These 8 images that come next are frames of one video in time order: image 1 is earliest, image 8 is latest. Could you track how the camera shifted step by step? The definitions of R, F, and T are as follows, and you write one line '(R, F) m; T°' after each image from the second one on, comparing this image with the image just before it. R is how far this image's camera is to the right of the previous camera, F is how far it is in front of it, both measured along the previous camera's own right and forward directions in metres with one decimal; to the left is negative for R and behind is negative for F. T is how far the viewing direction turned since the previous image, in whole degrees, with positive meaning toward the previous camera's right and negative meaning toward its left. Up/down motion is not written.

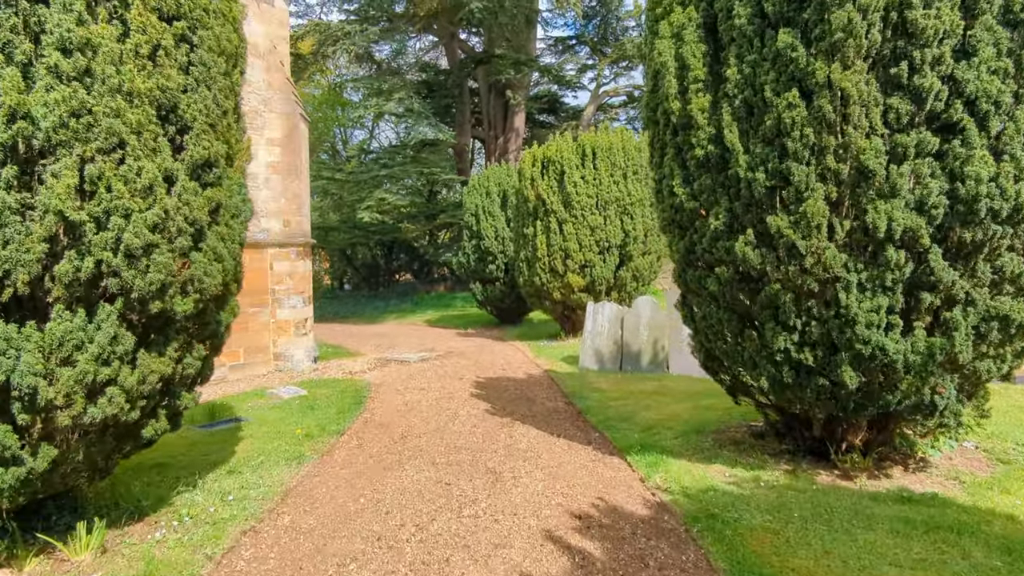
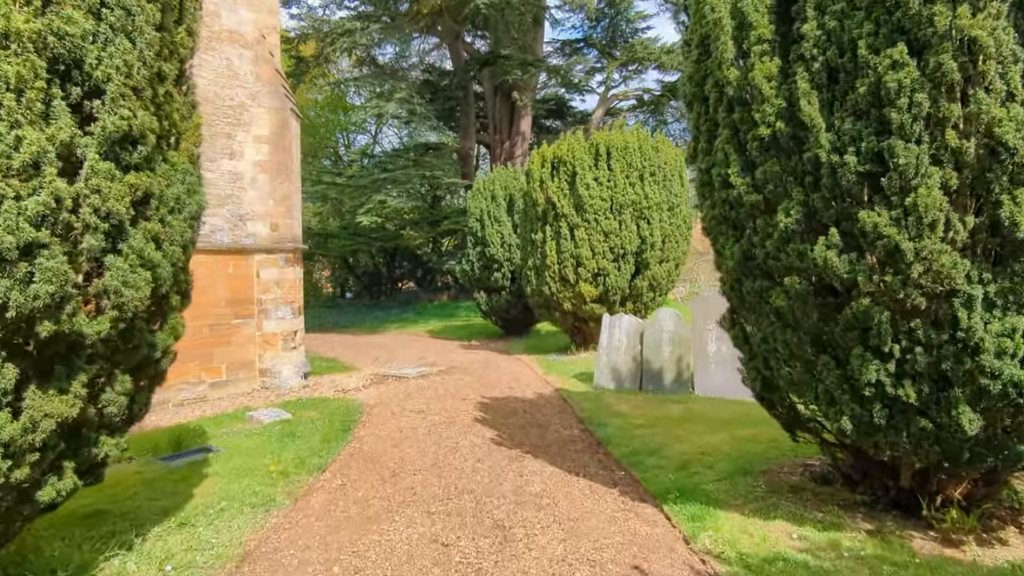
(0.0, +0.8) m; 0°
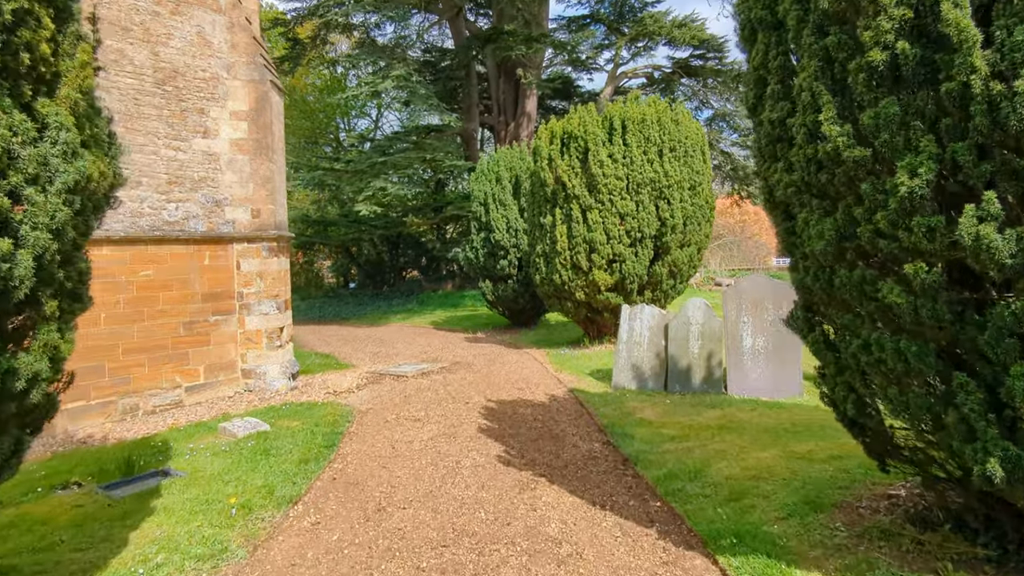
(0.0, +0.9) m; -1°
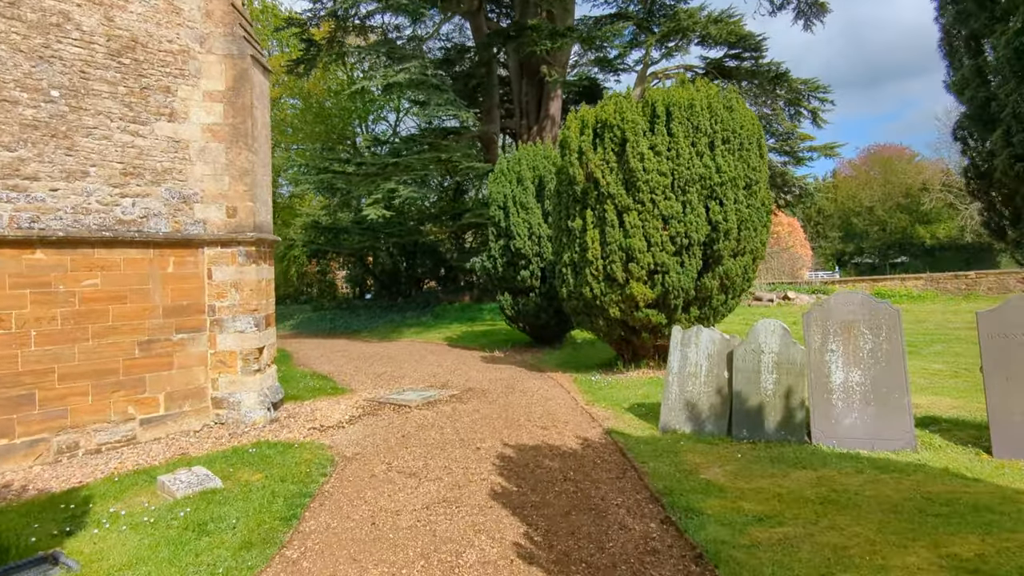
(0.0, +1.4) m; -2°
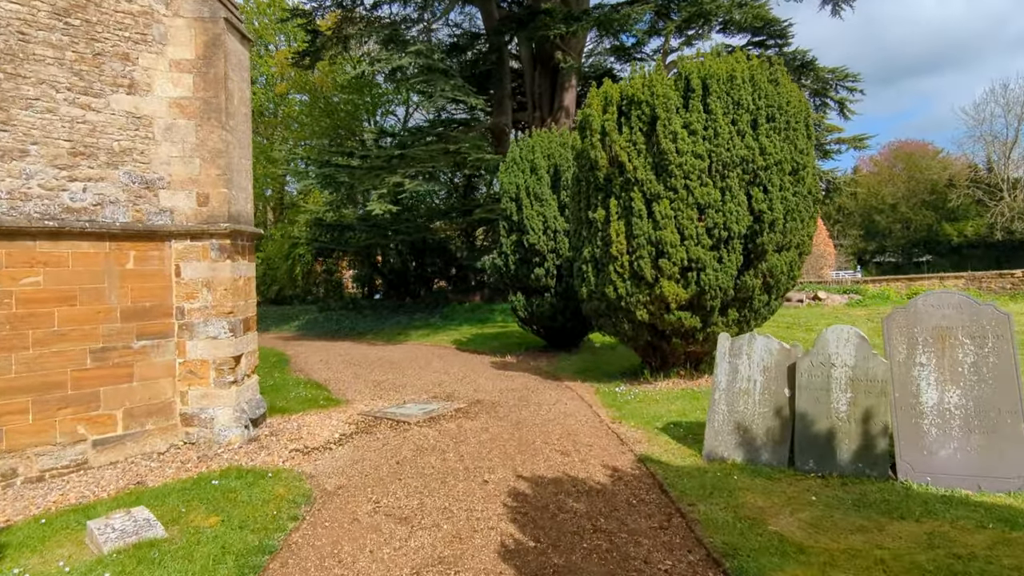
(0.0, +0.9) m; -1°
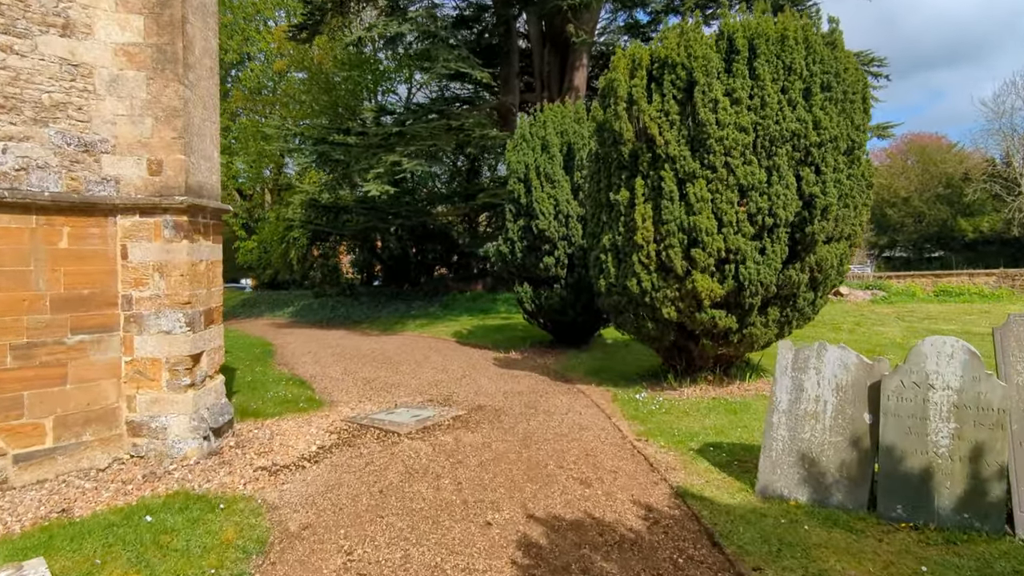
(-0.1, +0.9) m; 0°
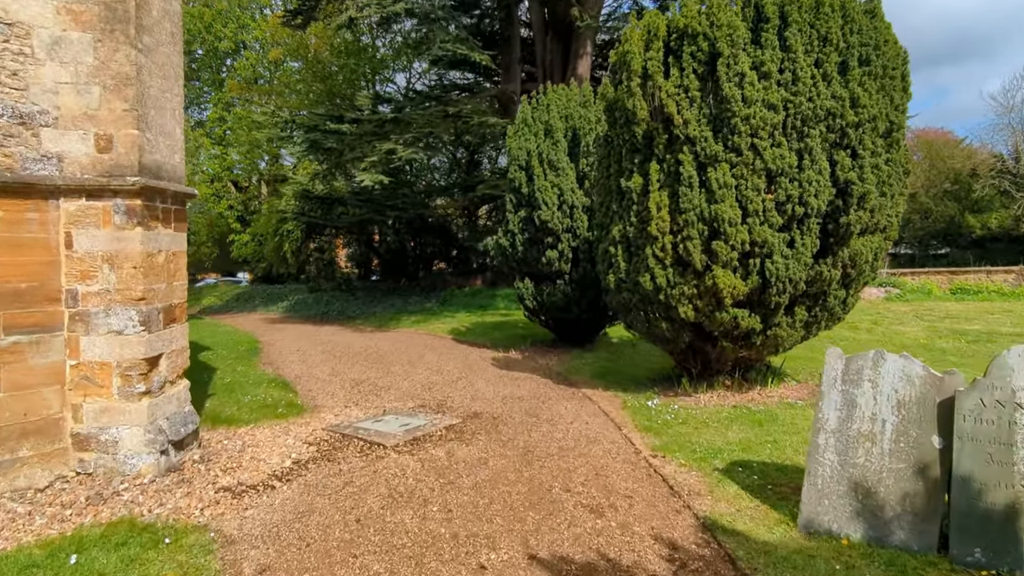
(0.0, +0.6) m; 0°
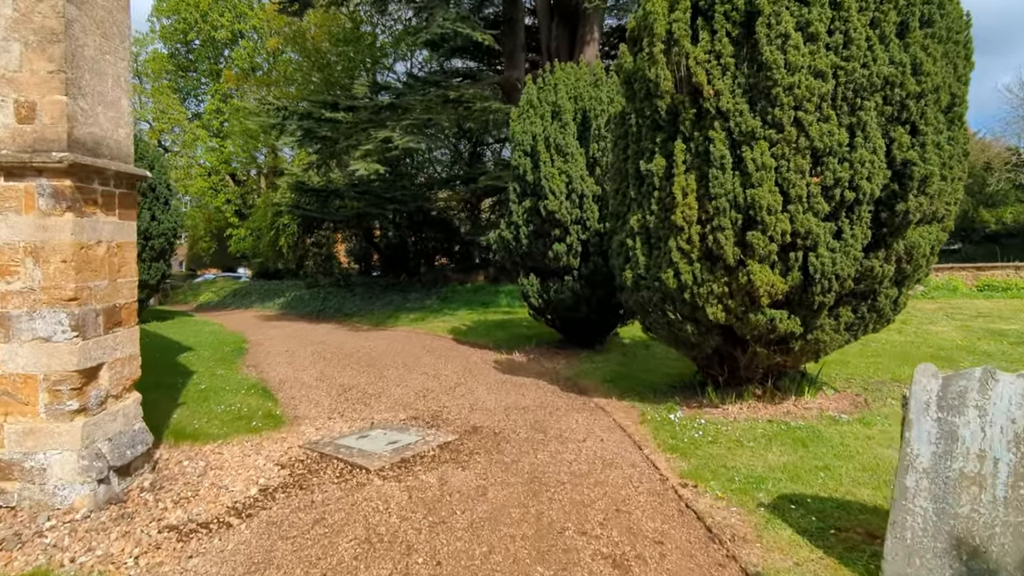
(0.0, +0.7) m; 0°
